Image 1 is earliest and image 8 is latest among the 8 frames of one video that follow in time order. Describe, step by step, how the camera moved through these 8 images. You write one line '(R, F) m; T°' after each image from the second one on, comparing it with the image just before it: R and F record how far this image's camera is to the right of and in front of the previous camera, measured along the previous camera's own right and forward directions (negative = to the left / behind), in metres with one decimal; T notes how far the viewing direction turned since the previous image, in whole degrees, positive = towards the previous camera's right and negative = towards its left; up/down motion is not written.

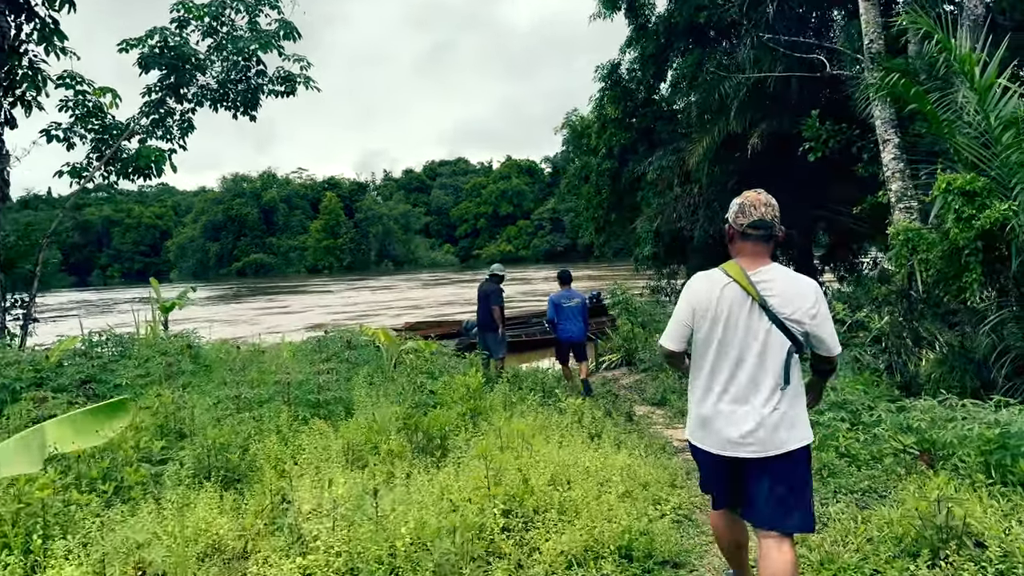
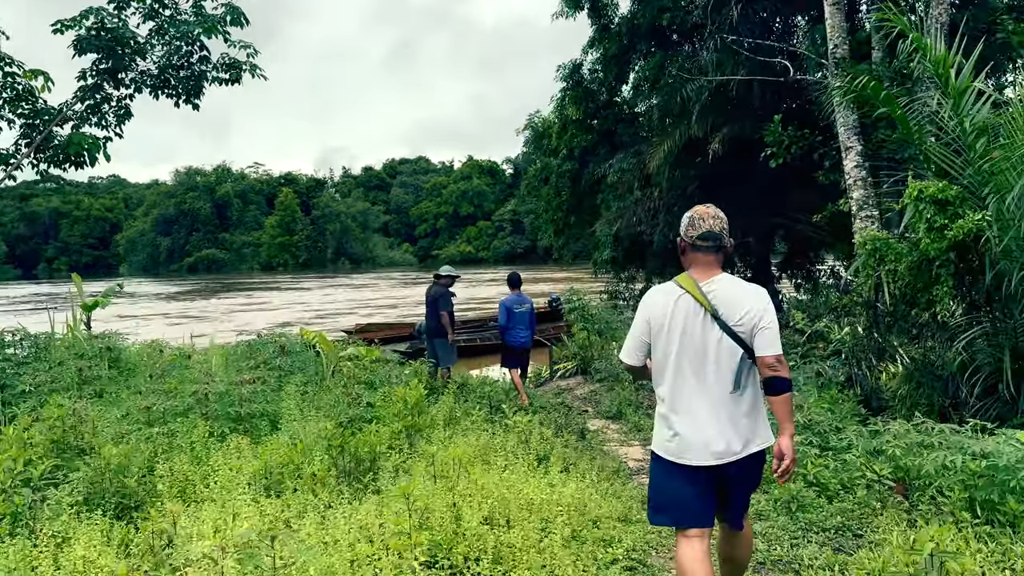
(+0.1, +0.4) m; +3°
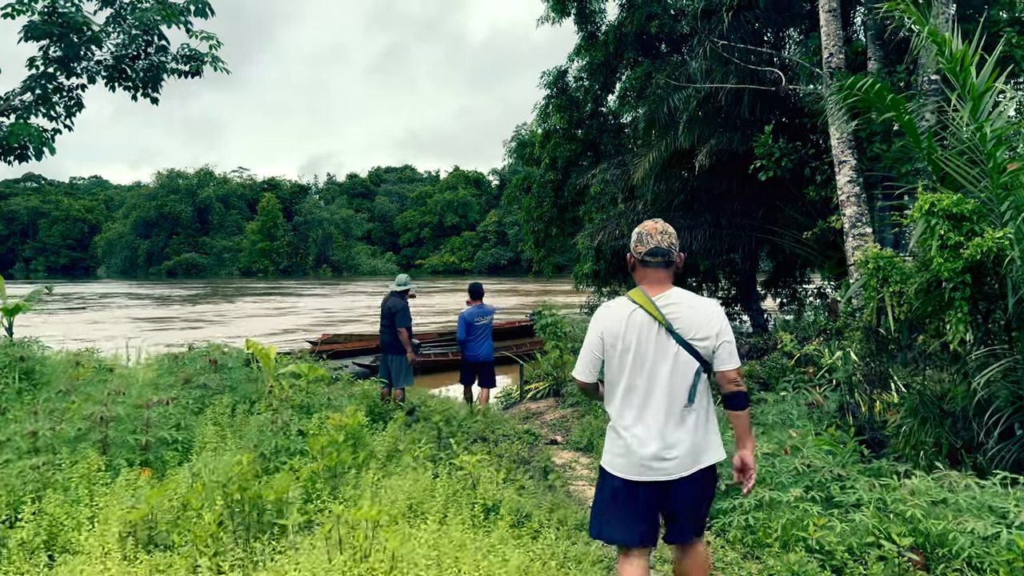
(+0.1, +0.7) m; +1°
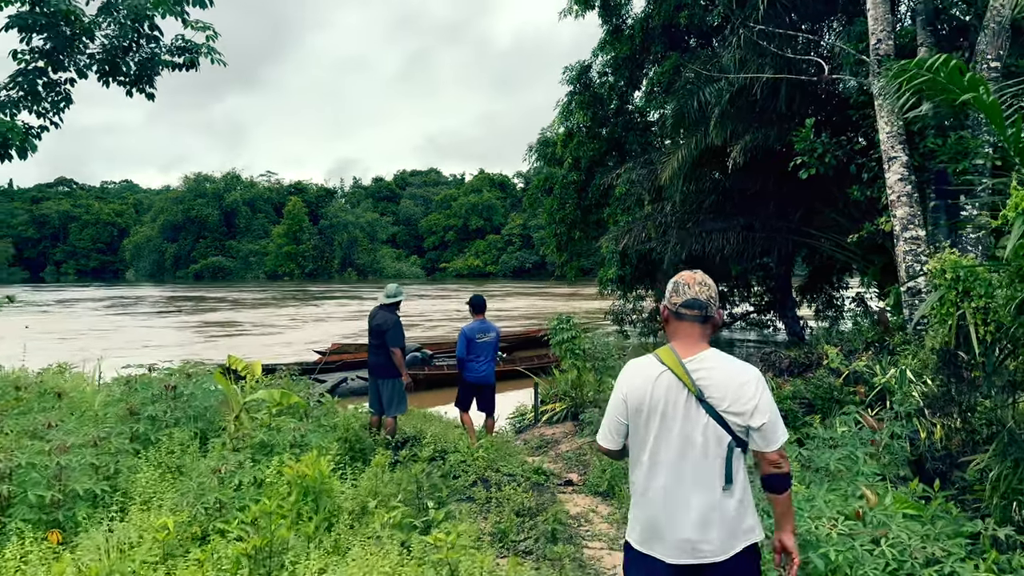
(+0.1, +0.8) m; -2°
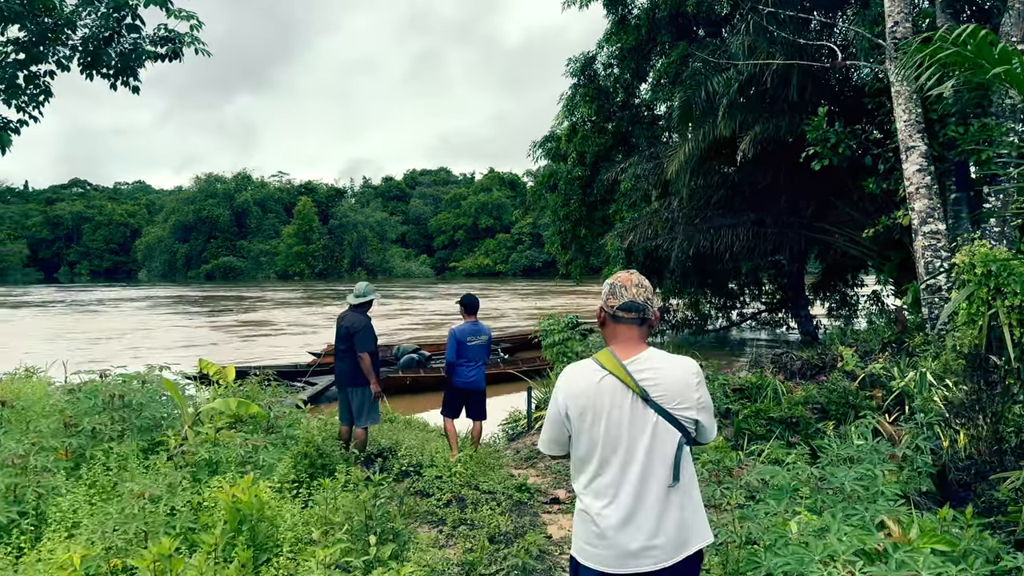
(+0.2, +0.5) m; -1°
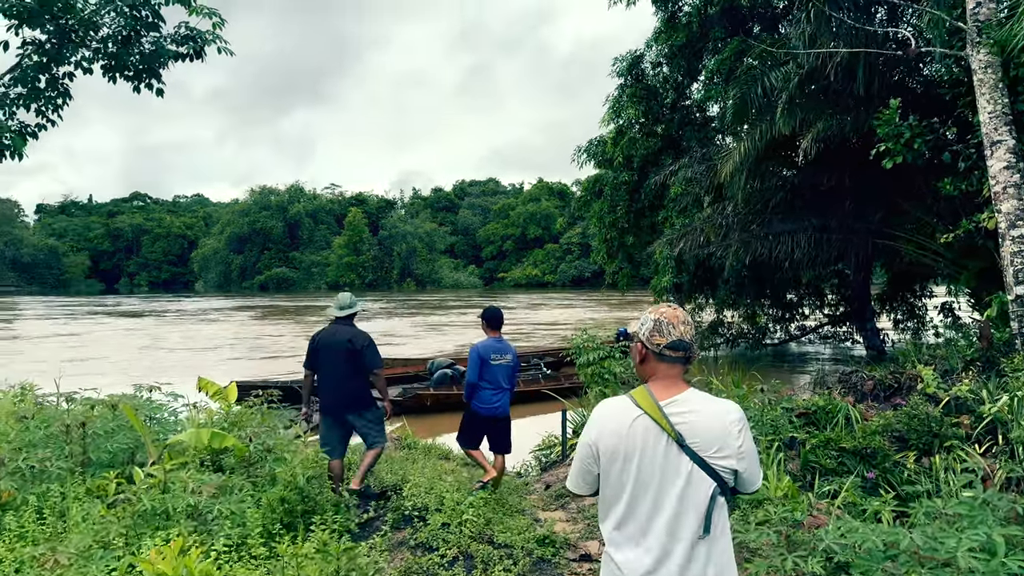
(+0.1, +0.7) m; -4°
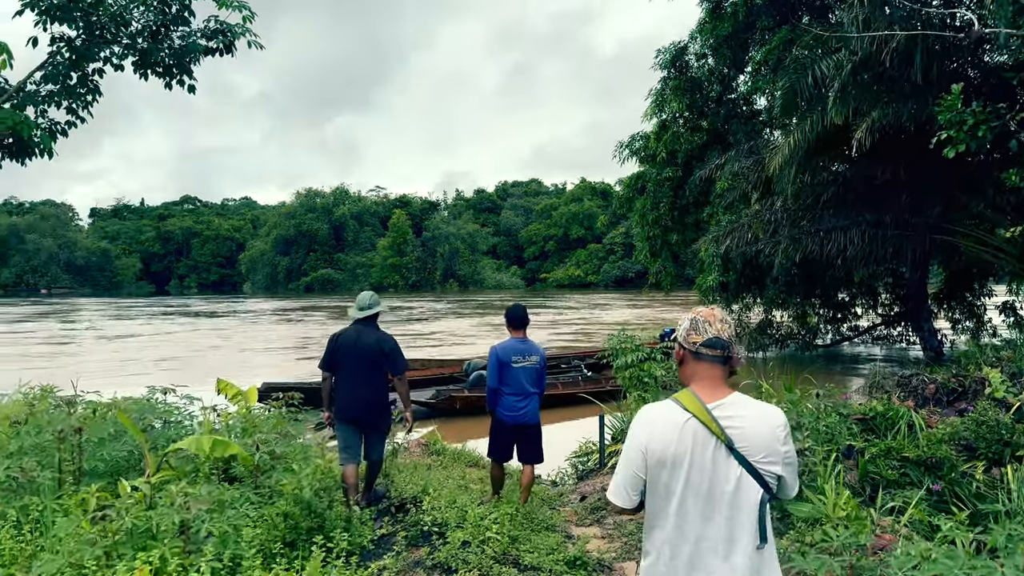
(+0.1, +0.3) m; -3°
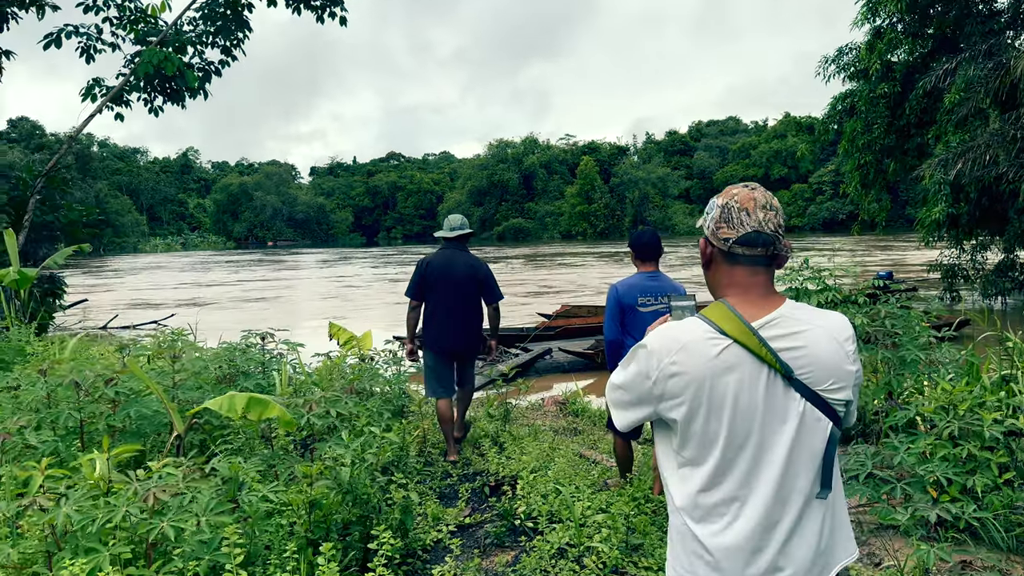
(+0.2, +1.0) m; -13°
